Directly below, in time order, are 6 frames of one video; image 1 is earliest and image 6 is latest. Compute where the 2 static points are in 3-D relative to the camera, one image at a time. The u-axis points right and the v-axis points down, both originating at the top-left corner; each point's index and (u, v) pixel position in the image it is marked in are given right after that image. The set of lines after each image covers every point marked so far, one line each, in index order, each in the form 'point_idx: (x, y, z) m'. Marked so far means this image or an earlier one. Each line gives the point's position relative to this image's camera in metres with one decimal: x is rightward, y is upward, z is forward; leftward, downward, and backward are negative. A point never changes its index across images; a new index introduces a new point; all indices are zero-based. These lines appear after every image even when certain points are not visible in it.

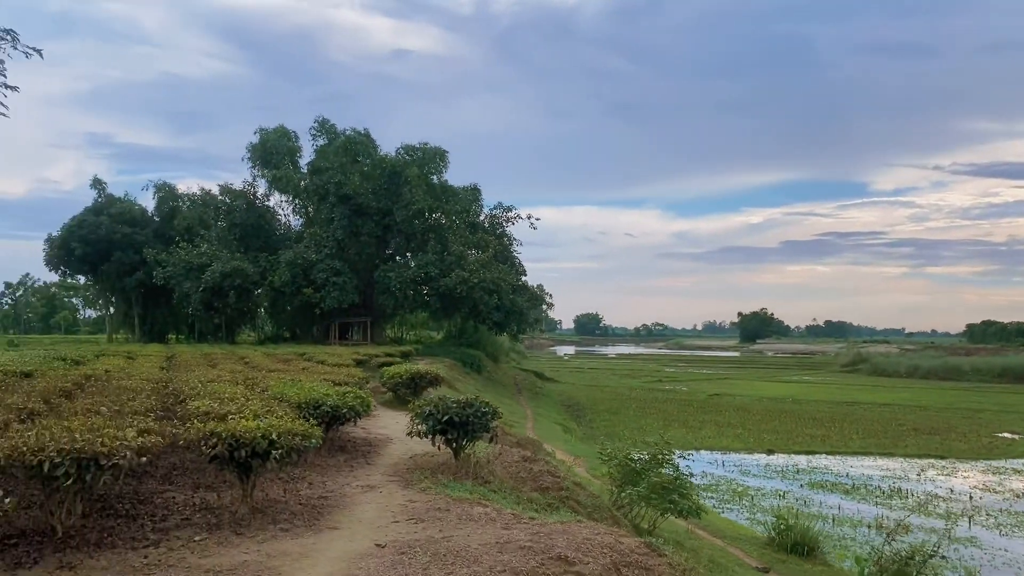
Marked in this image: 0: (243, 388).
0: (-2.6, -1.0, +8.5) m
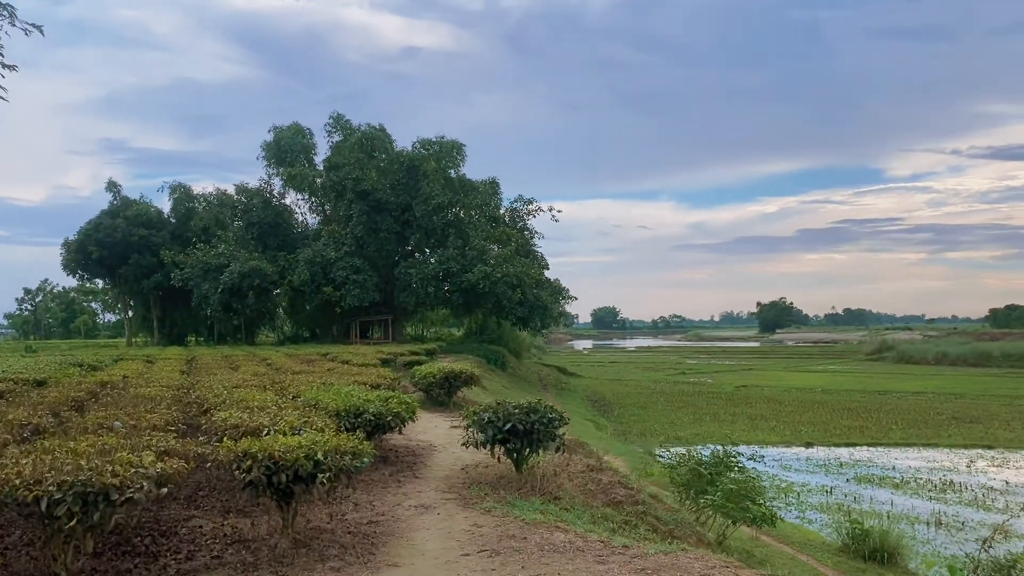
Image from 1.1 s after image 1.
0: (-2.2, -1.0, +8.0) m
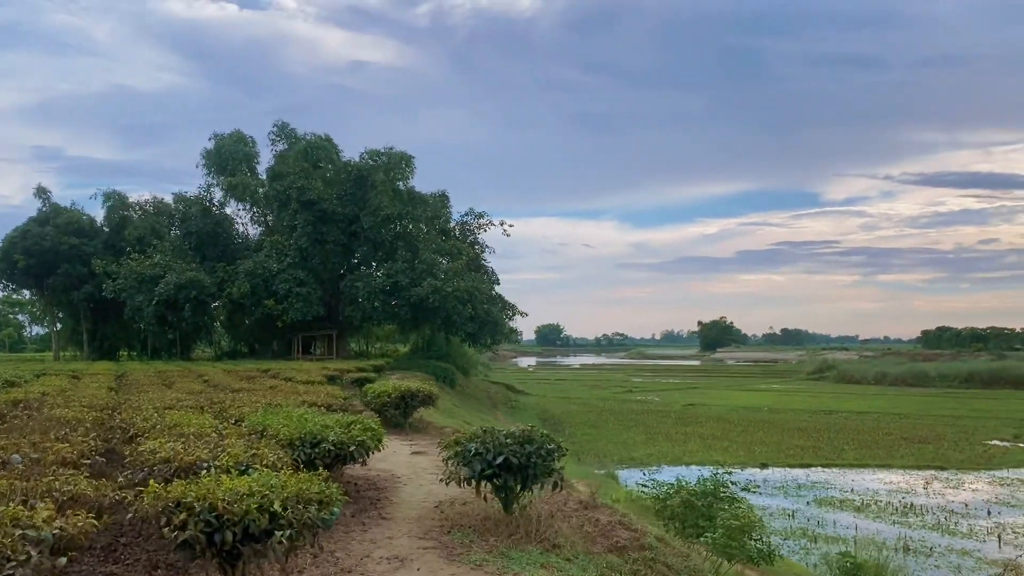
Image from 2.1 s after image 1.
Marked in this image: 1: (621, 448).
0: (-2.5, -1.1, +7.3) m
1: (+2.4, -3.6, +19.9) m
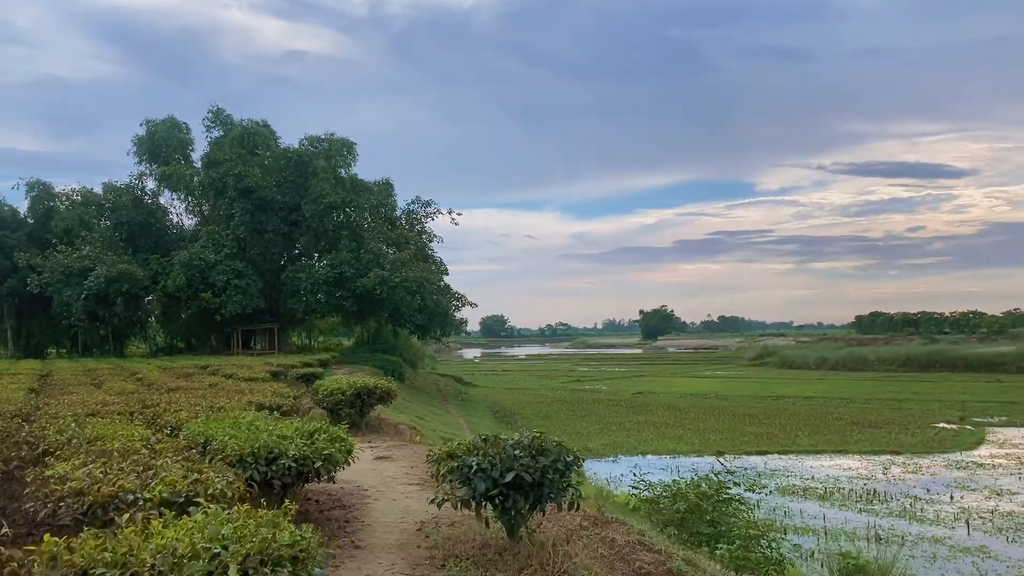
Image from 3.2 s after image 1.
0: (-2.7, -1.0, +6.5) m
1: (+1.4, -3.3, +19.4) m
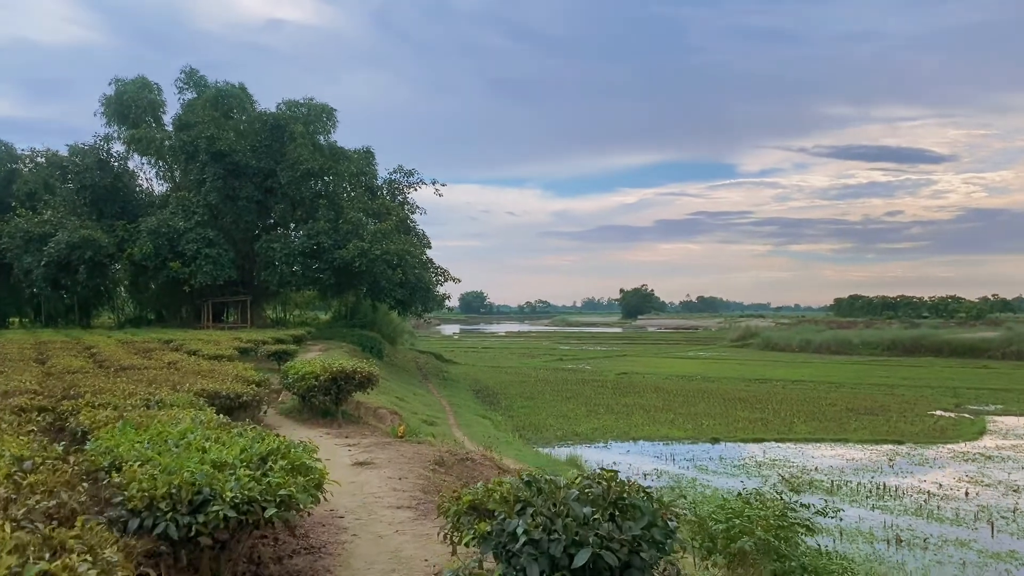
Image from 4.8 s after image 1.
0: (-2.7, -0.7, +5.5) m
1: (+1.1, -2.8, +18.5) m
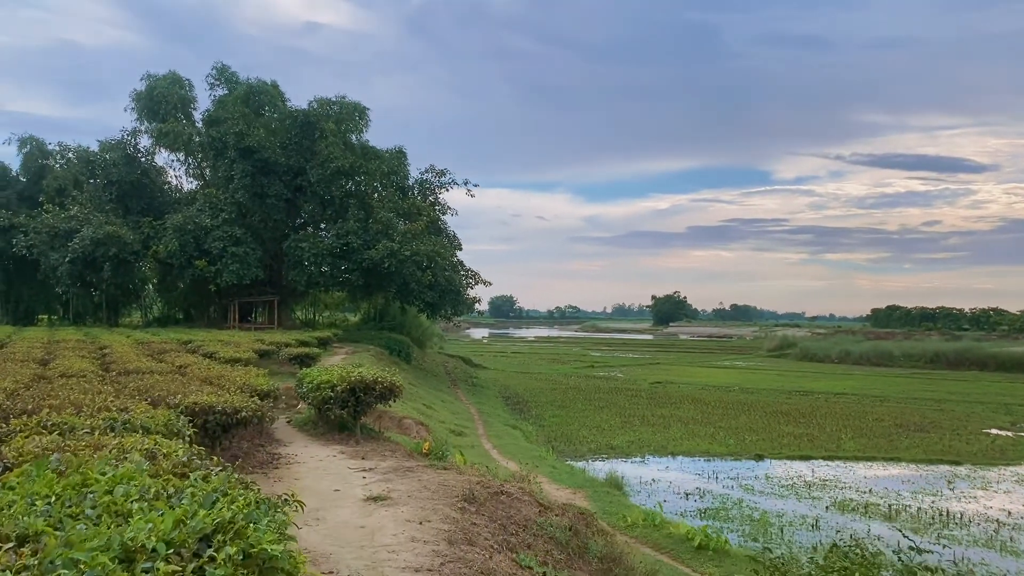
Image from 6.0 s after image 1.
0: (-2.5, -0.7, +4.8) m
1: (+1.7, -2.9, +17.7) m
